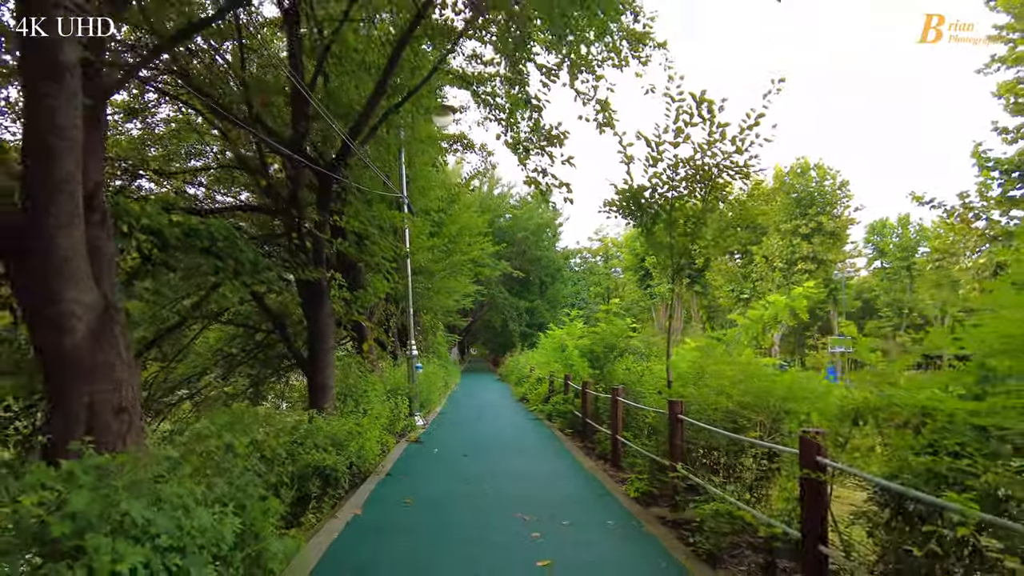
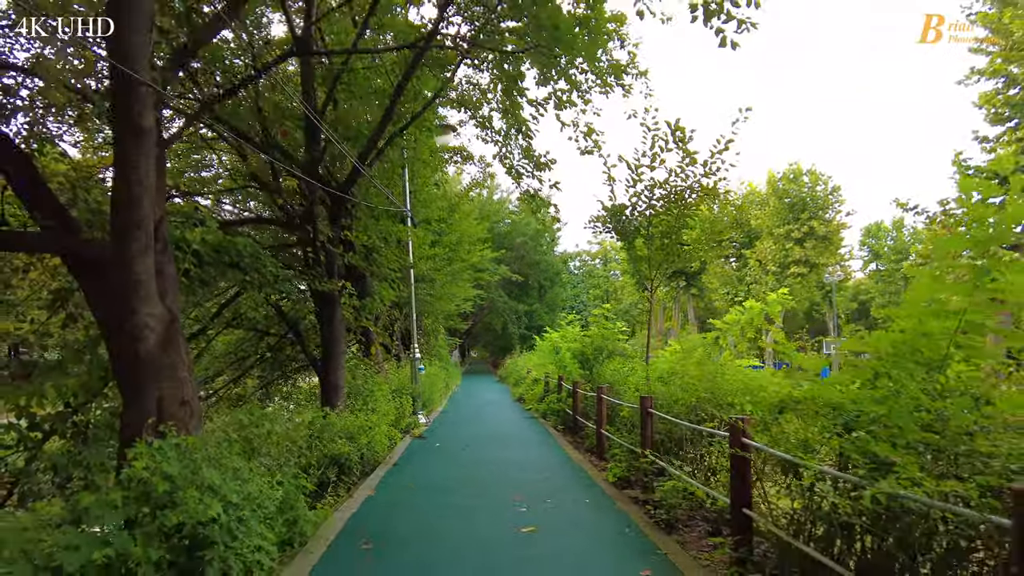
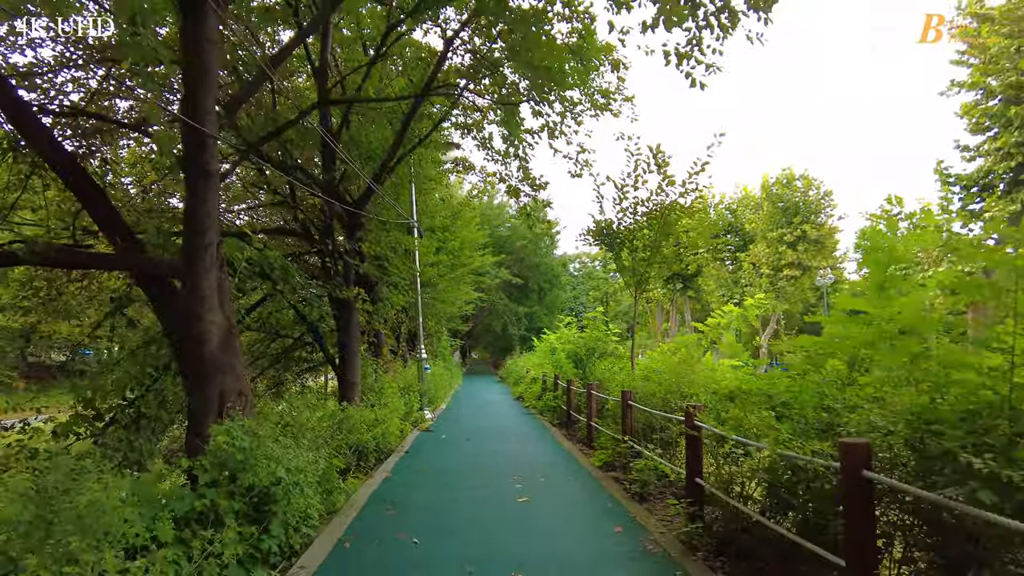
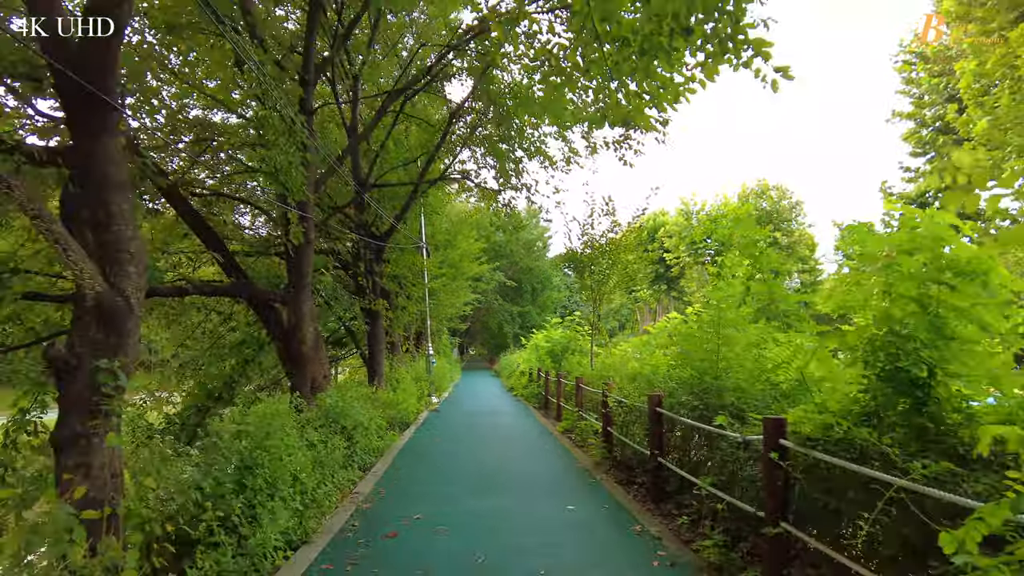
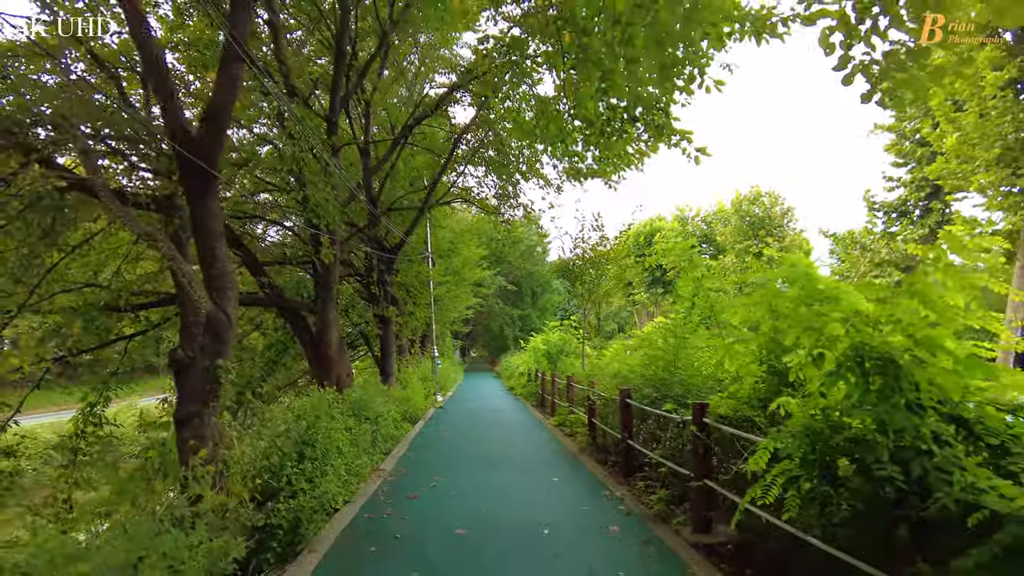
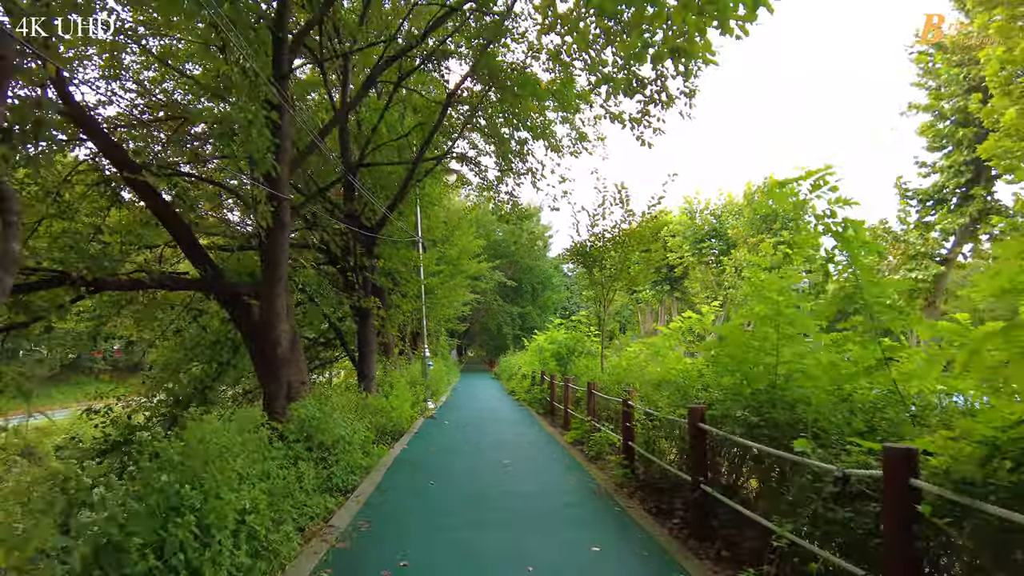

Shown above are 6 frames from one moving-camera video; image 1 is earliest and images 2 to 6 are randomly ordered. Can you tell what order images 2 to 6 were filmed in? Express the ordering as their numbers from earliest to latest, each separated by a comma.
2, 3, 6, 4, 5
